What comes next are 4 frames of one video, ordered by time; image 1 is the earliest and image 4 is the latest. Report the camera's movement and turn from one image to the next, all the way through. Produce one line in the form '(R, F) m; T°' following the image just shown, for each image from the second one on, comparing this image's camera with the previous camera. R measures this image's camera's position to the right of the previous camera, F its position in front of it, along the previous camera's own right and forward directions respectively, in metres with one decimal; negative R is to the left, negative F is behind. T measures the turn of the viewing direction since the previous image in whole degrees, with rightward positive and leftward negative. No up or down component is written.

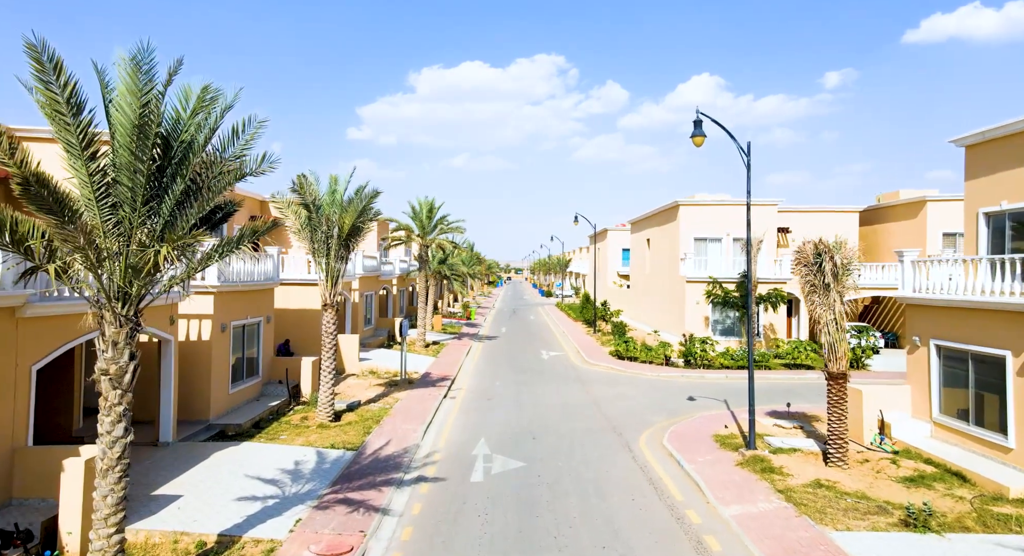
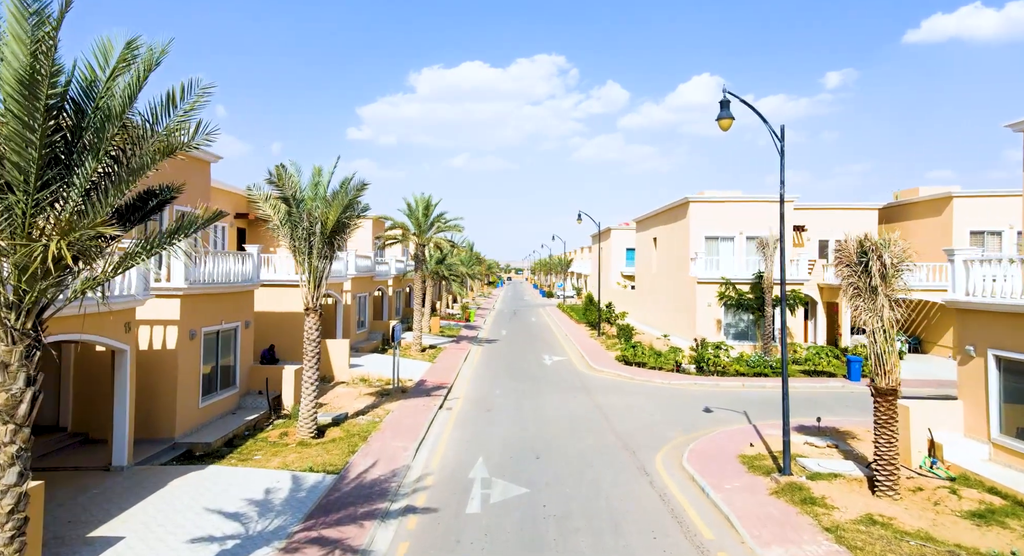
(0.0, +1.5) m; 0°
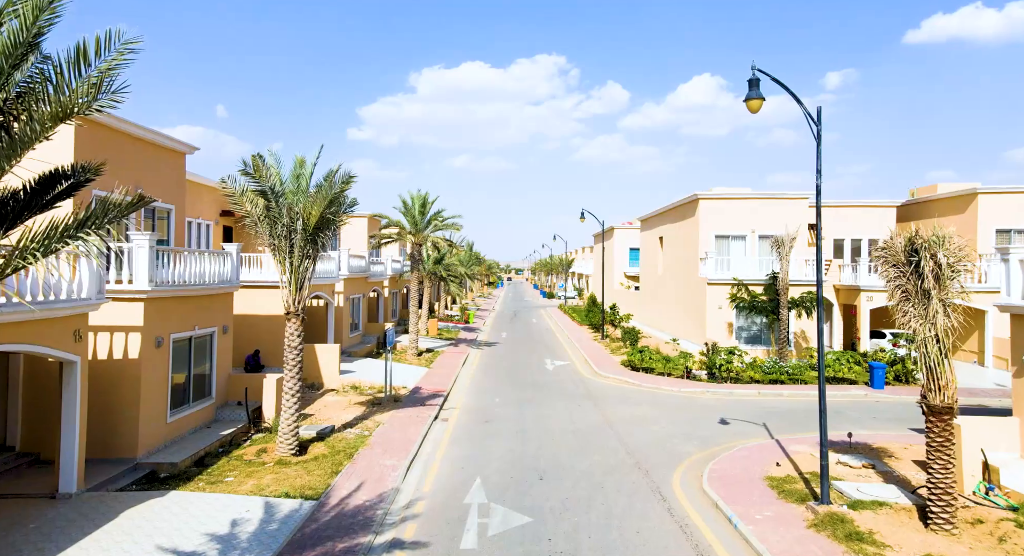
(0.0, +1.3) m; 0°
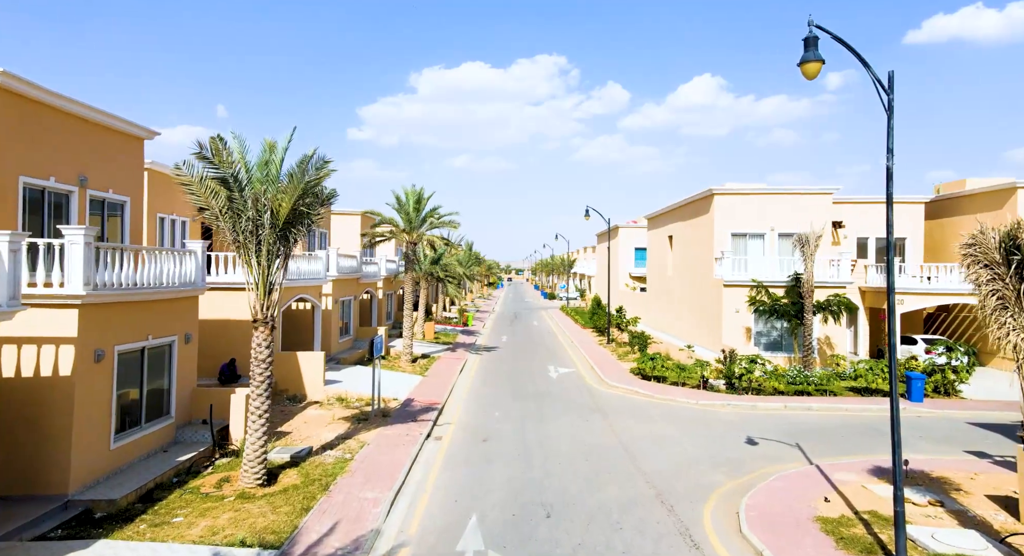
(0.0, +1.8) m; 0°
